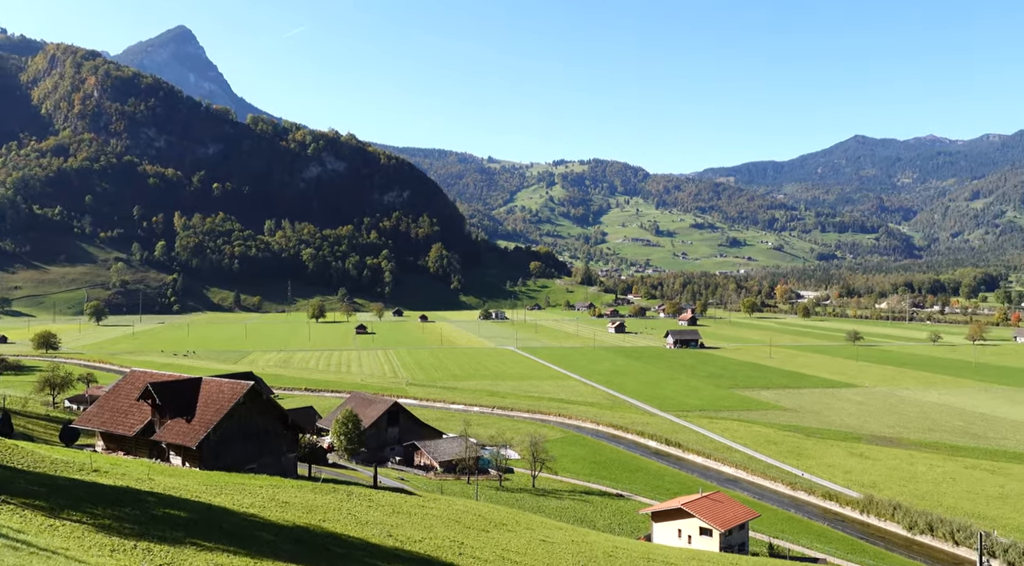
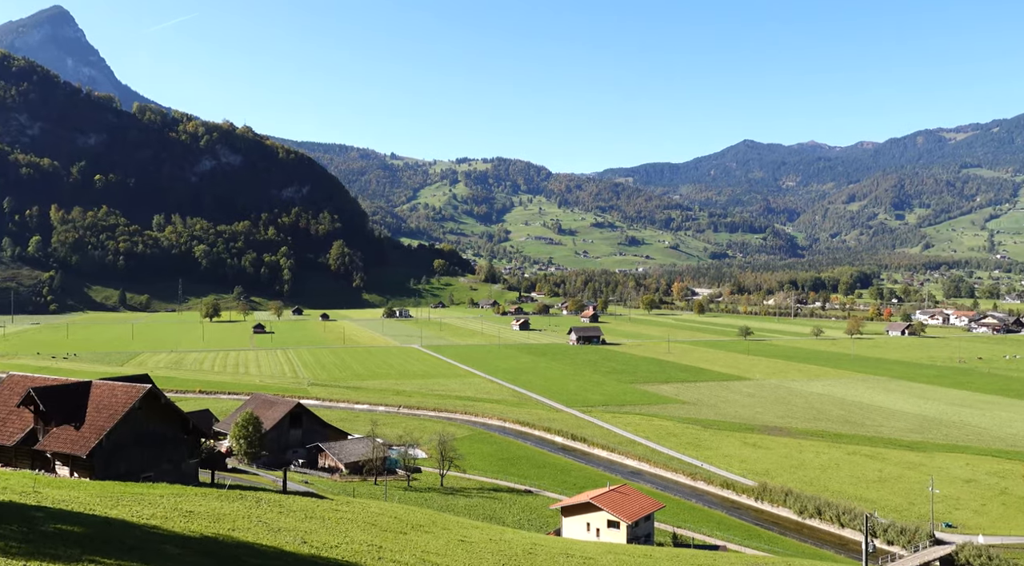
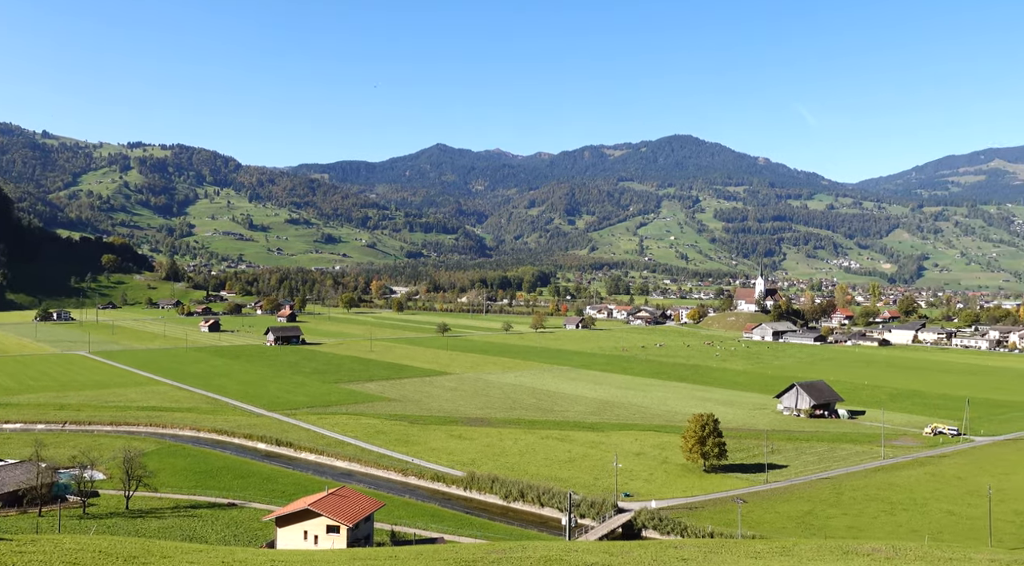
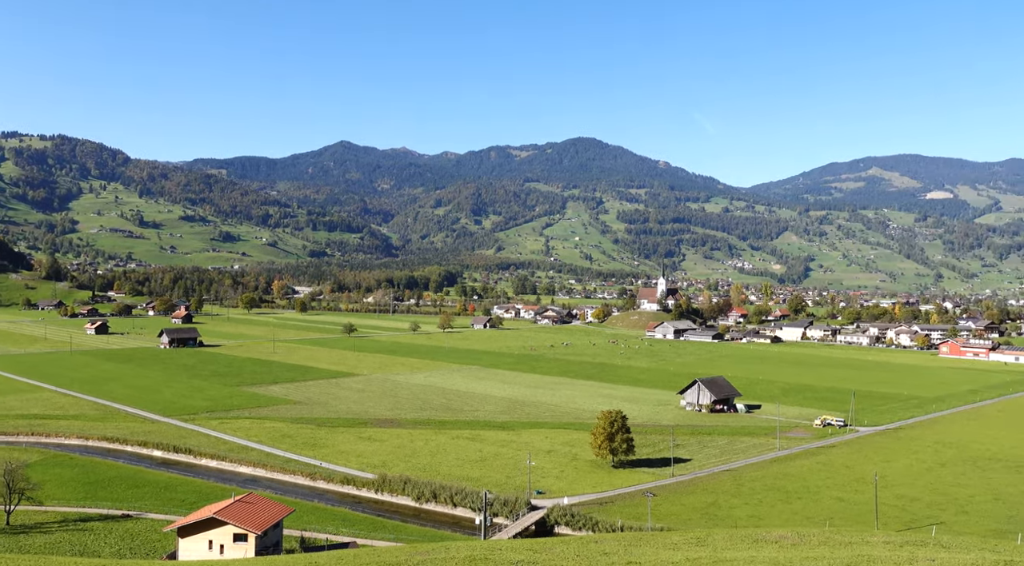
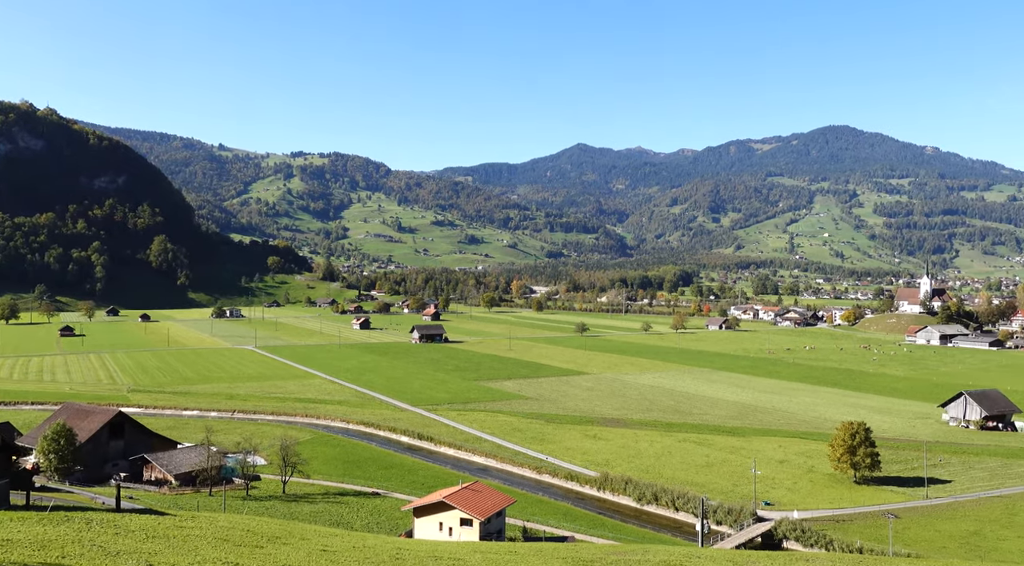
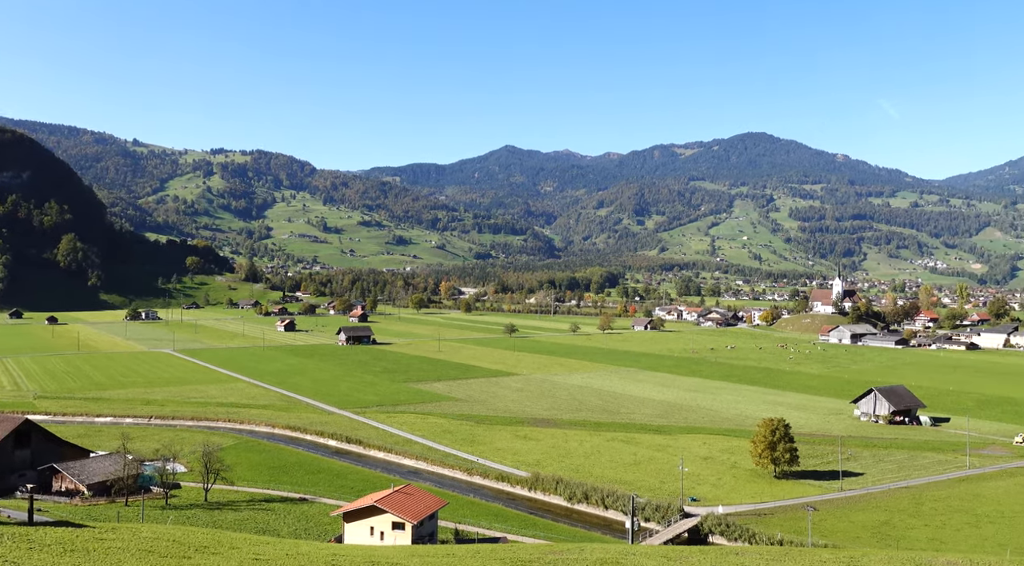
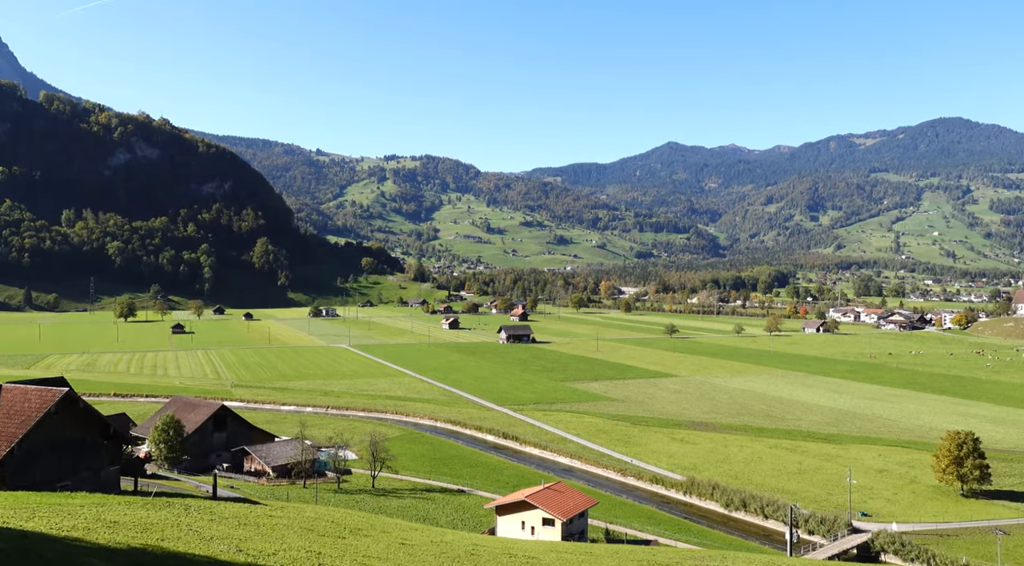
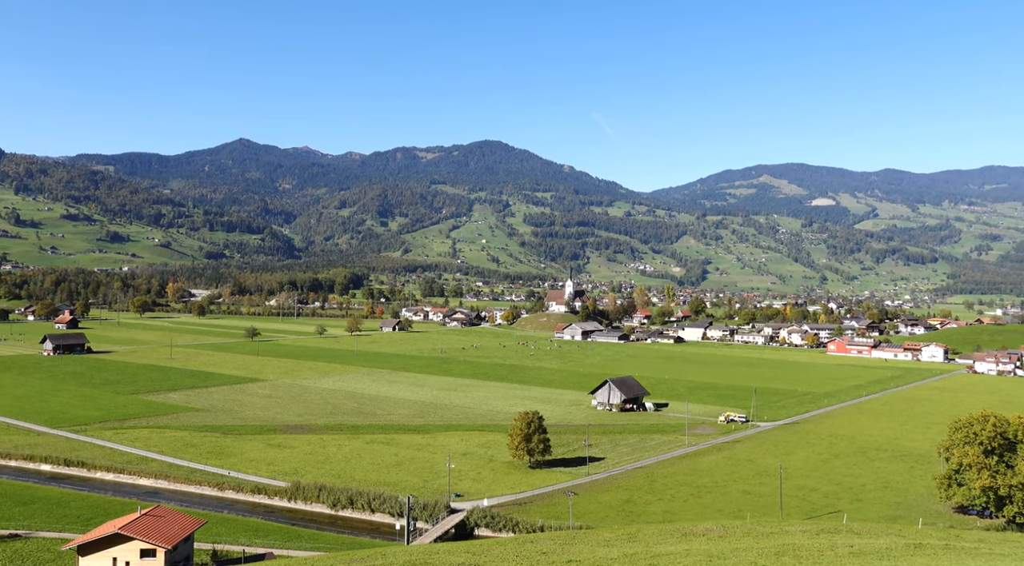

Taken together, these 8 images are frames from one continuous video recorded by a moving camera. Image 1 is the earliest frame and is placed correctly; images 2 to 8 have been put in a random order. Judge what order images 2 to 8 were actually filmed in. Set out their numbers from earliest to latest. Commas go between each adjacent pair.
2, 7, 5, 6, 3, 4, 8
